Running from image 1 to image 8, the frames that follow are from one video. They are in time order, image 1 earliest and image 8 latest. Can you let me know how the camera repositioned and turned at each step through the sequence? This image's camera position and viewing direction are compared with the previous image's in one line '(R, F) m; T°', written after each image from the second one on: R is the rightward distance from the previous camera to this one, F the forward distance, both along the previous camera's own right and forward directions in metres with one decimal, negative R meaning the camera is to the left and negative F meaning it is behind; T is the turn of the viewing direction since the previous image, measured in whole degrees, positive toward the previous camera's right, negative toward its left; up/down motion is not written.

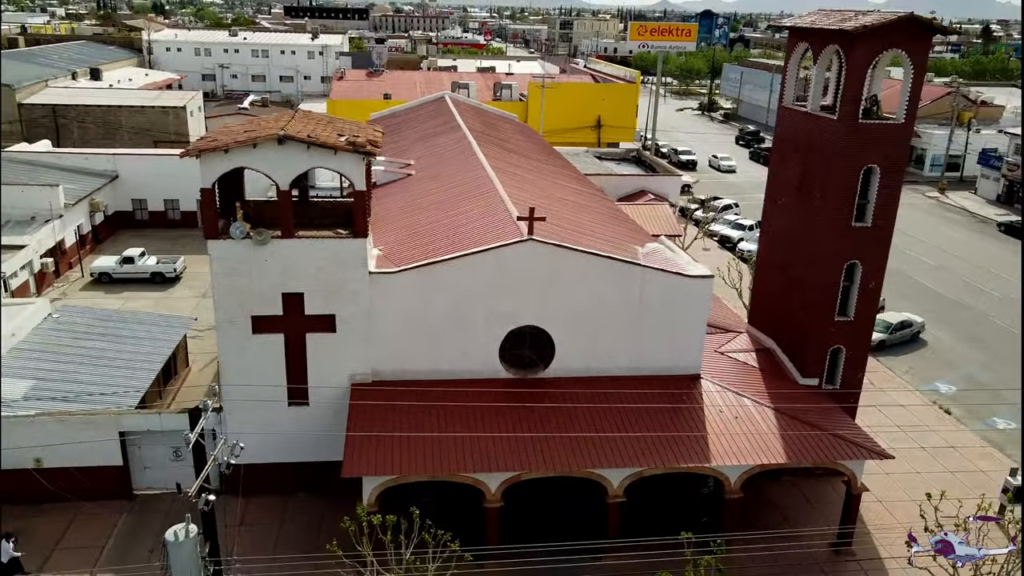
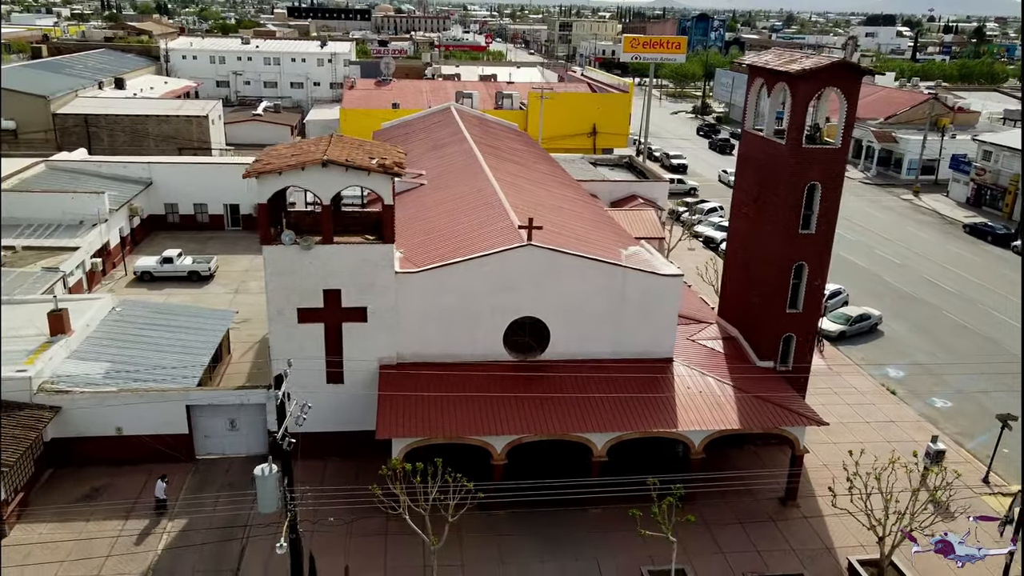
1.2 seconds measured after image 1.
(0.0, -3.6) m; 0°
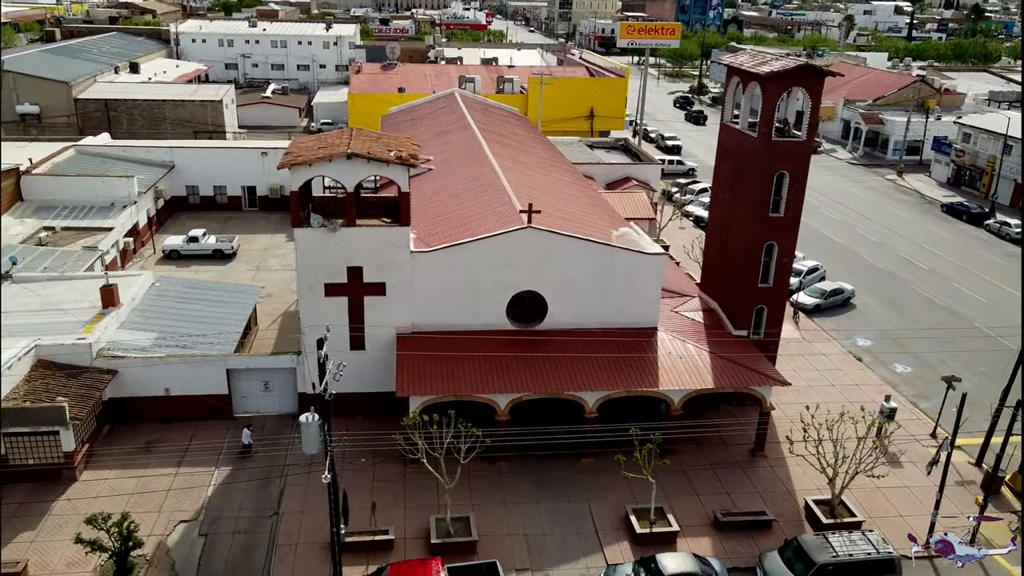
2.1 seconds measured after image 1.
(0.0, -2.8) m; 0°
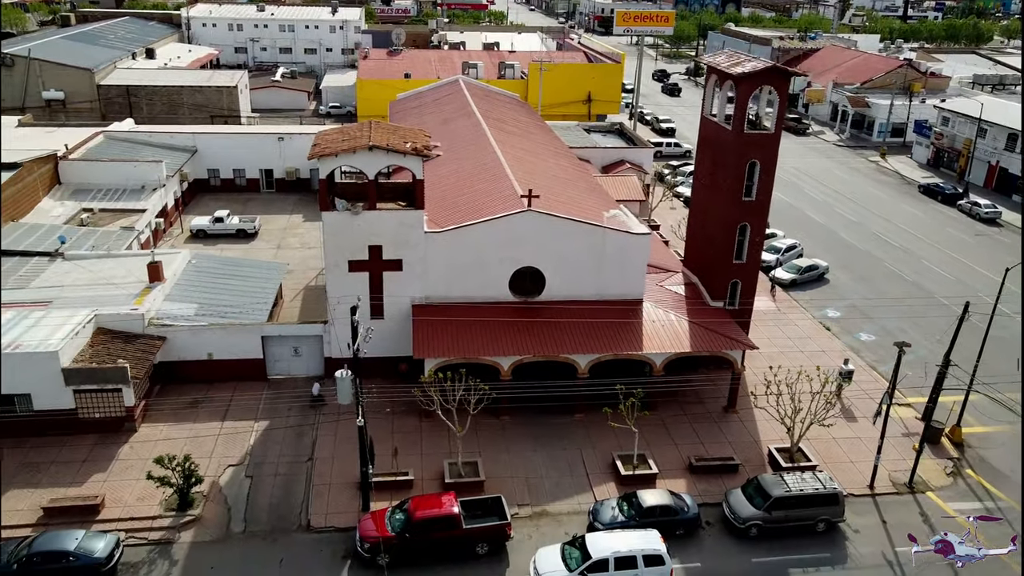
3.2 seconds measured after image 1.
(0.0, -3.2) m; 0°
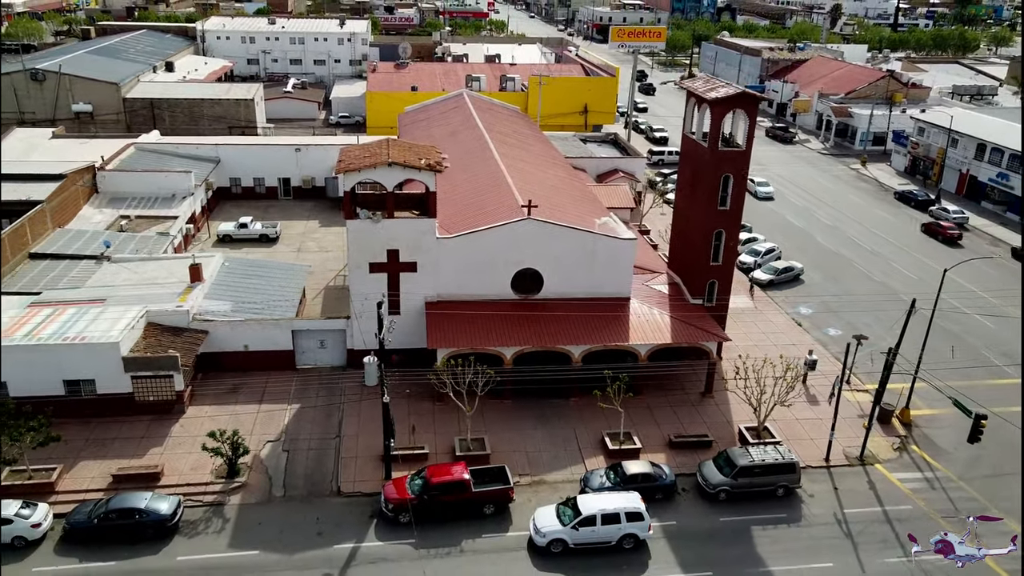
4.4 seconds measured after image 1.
(-0.1, -3.6) m; 0°
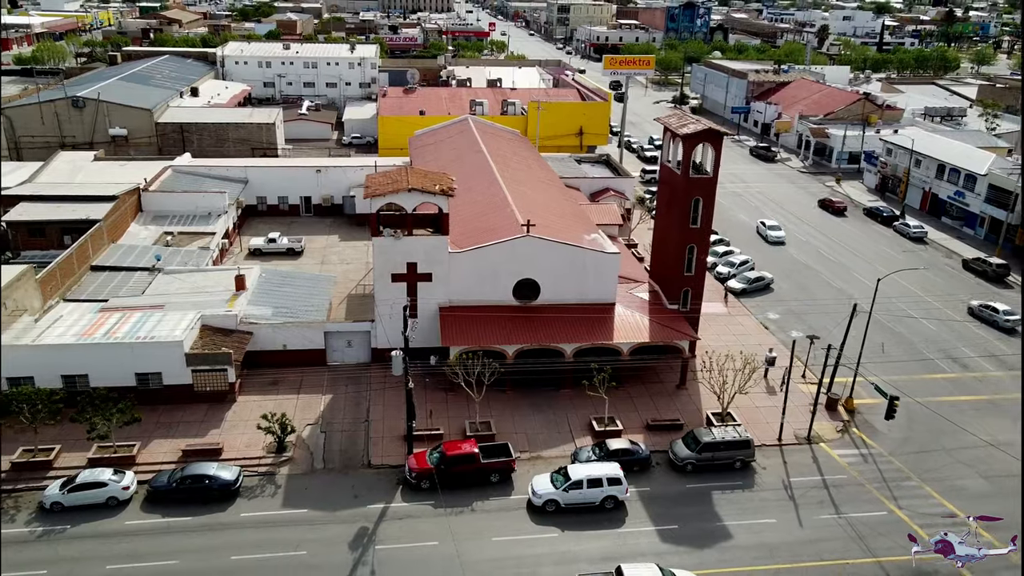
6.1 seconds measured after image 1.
(0.0, -5.2) m; 0°
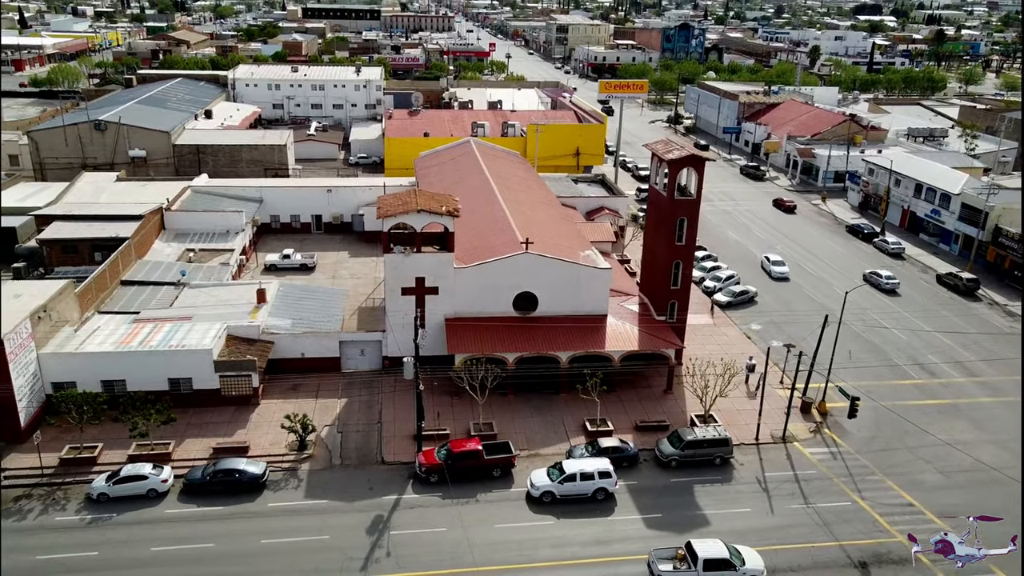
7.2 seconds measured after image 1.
(0.0, -3.2) m; 0°
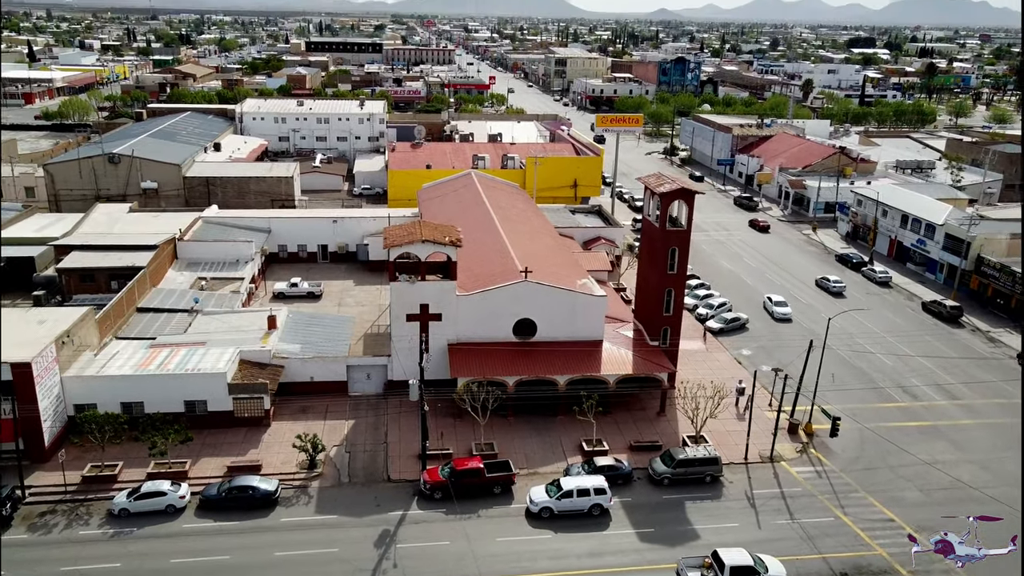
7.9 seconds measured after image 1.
(0.0, -1.9) m; 0°
